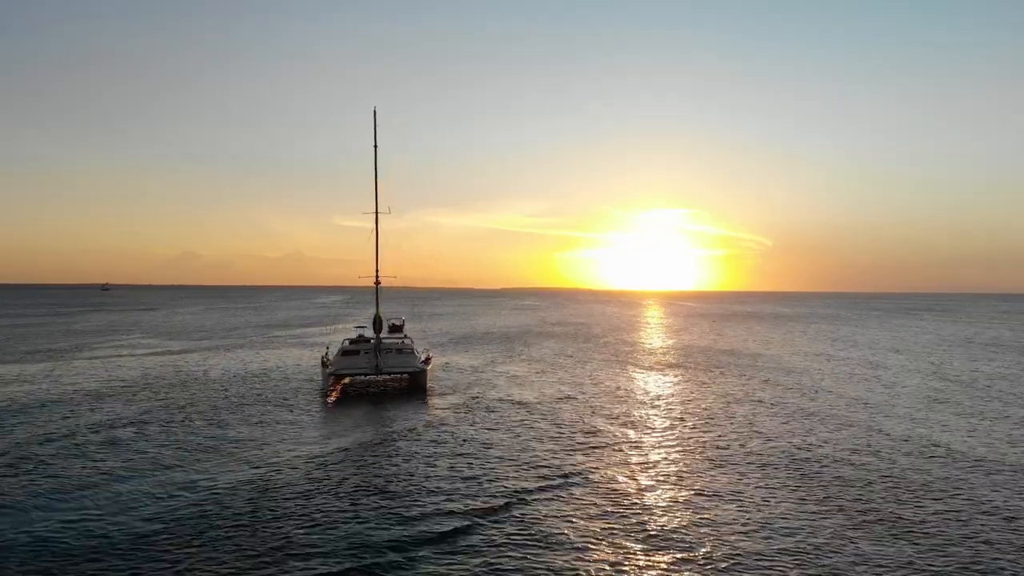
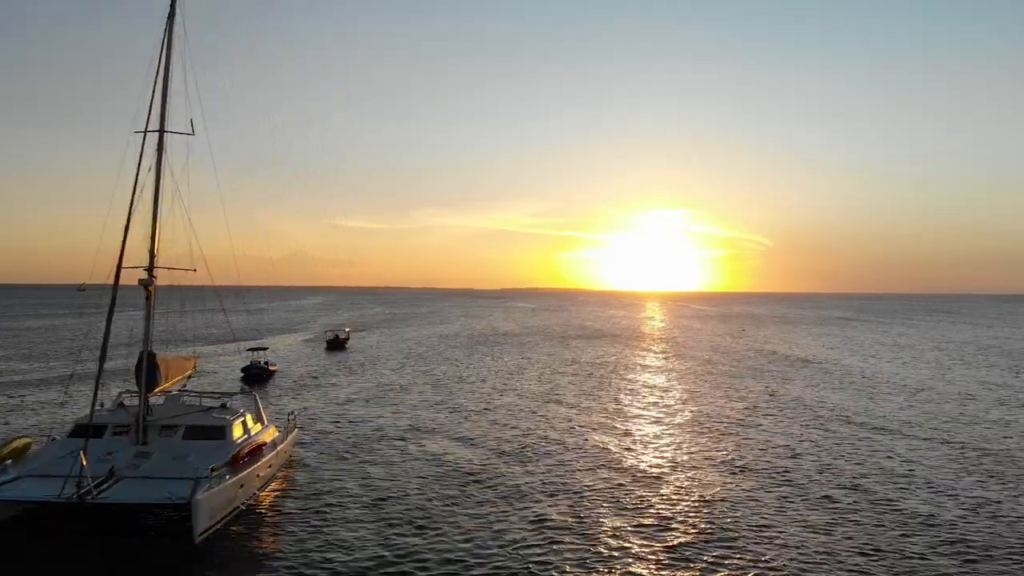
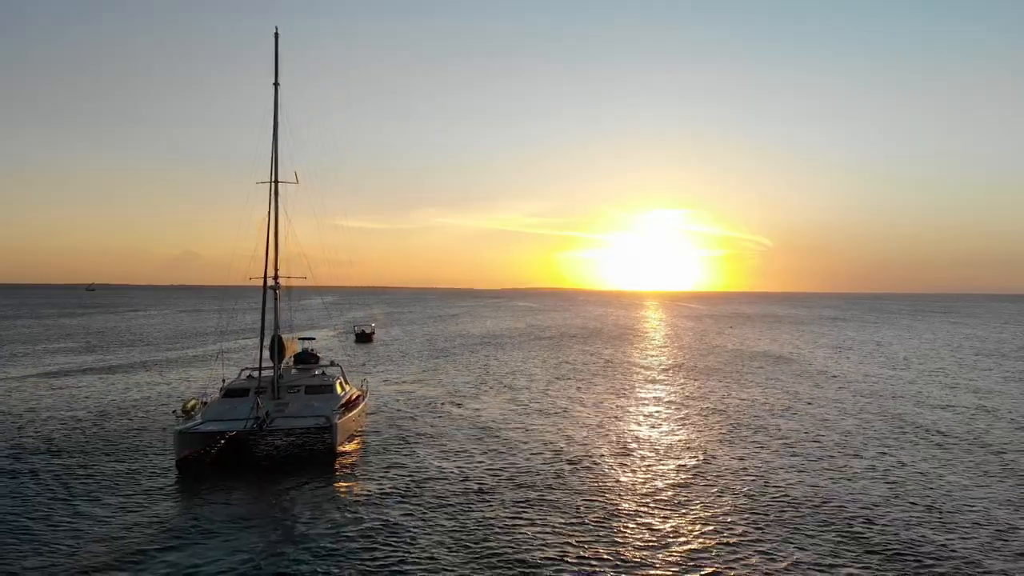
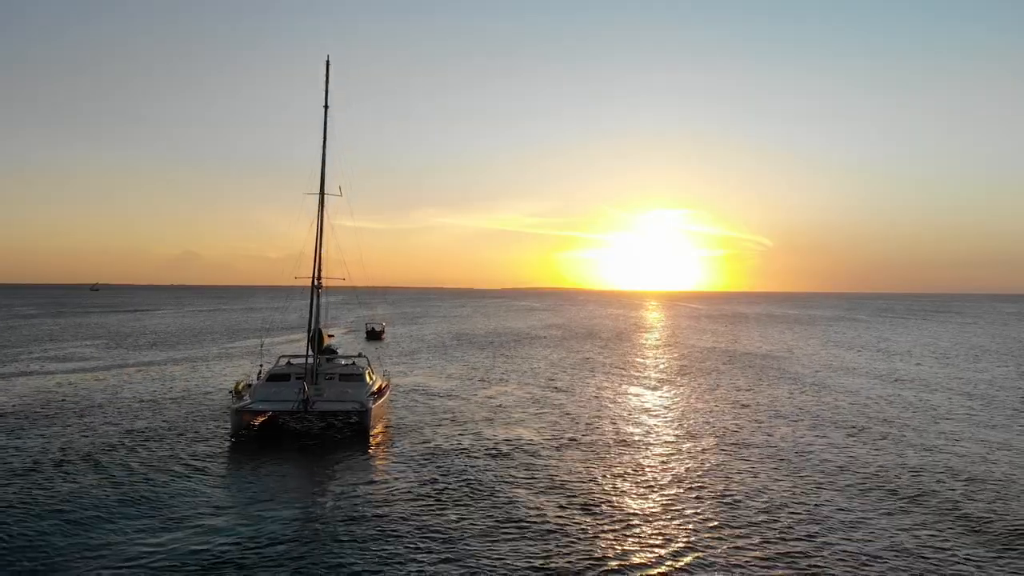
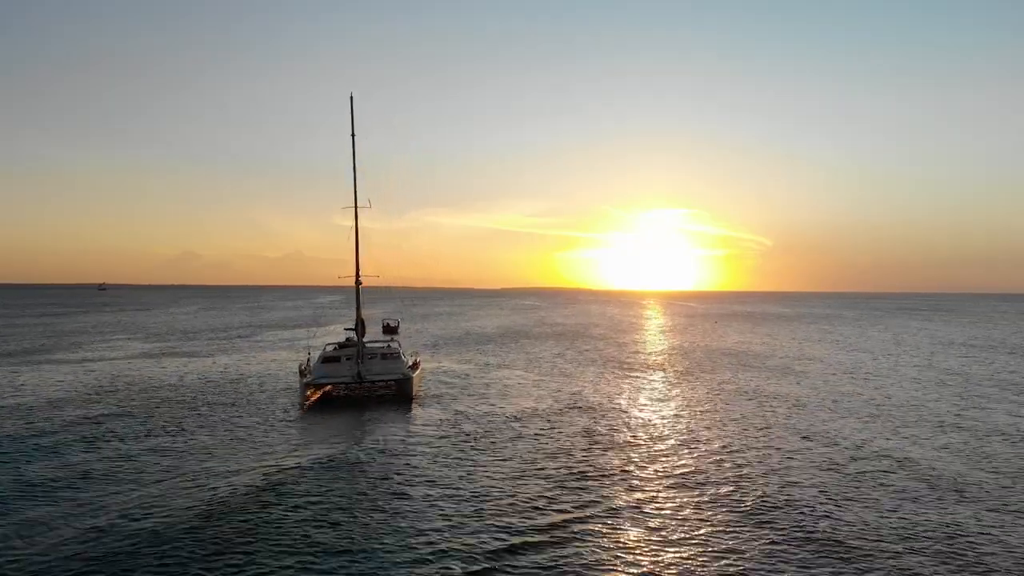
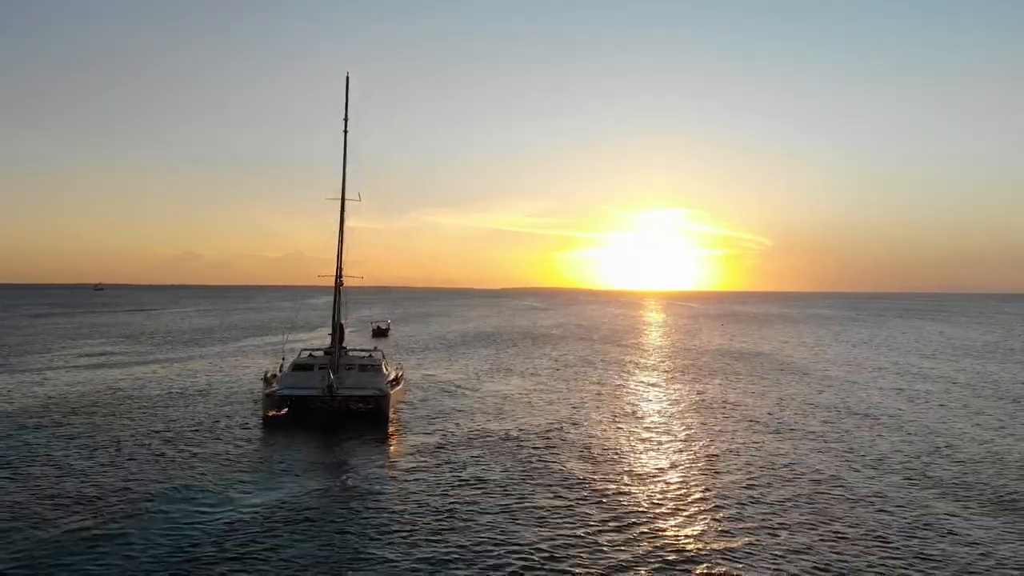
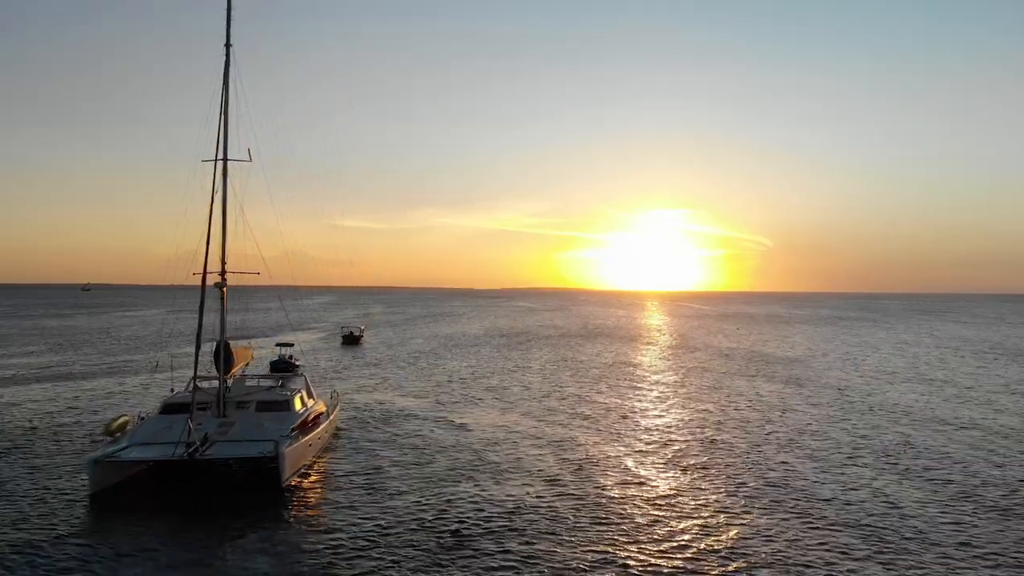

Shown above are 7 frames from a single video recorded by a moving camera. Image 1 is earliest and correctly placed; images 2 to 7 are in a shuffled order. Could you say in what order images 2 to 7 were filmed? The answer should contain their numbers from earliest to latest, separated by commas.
5, 6, 4, 3, 7, 2
